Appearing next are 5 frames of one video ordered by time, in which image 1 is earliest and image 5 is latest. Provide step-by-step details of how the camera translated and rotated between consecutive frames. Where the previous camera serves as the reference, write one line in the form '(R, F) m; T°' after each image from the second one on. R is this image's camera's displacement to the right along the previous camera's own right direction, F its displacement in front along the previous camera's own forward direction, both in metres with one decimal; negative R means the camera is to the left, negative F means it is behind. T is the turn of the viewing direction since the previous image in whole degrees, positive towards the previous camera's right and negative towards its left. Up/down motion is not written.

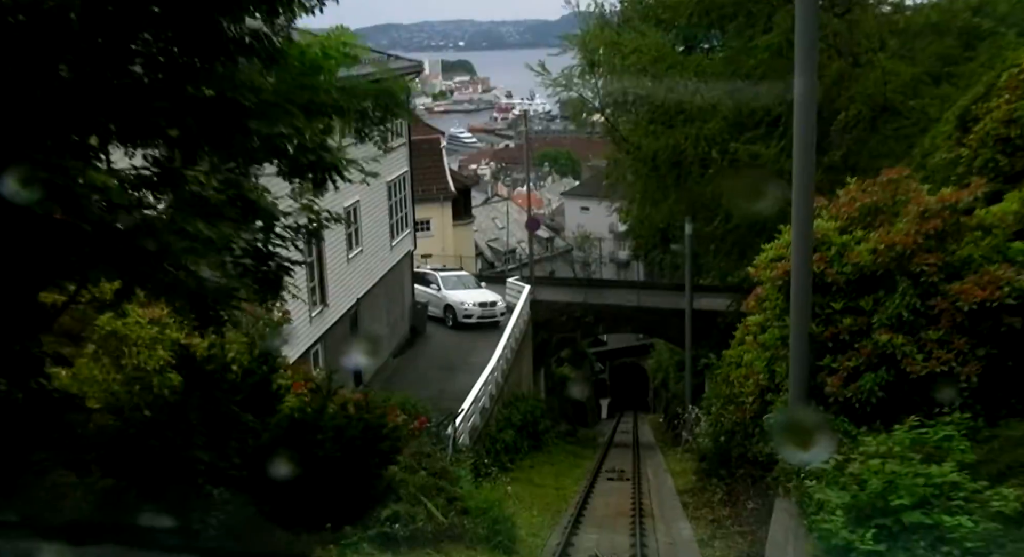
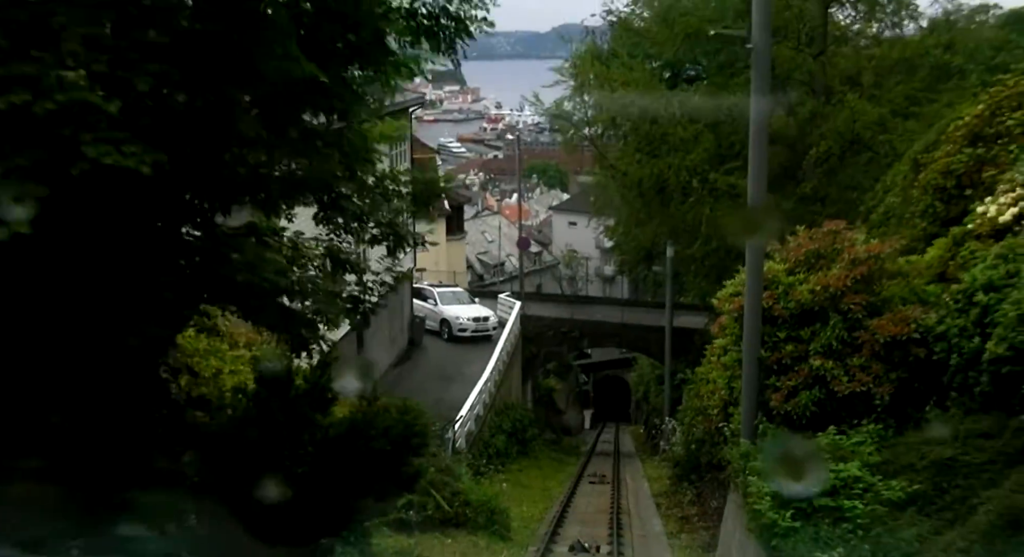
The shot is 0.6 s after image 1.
(-0.2, -1.9) m; +1°
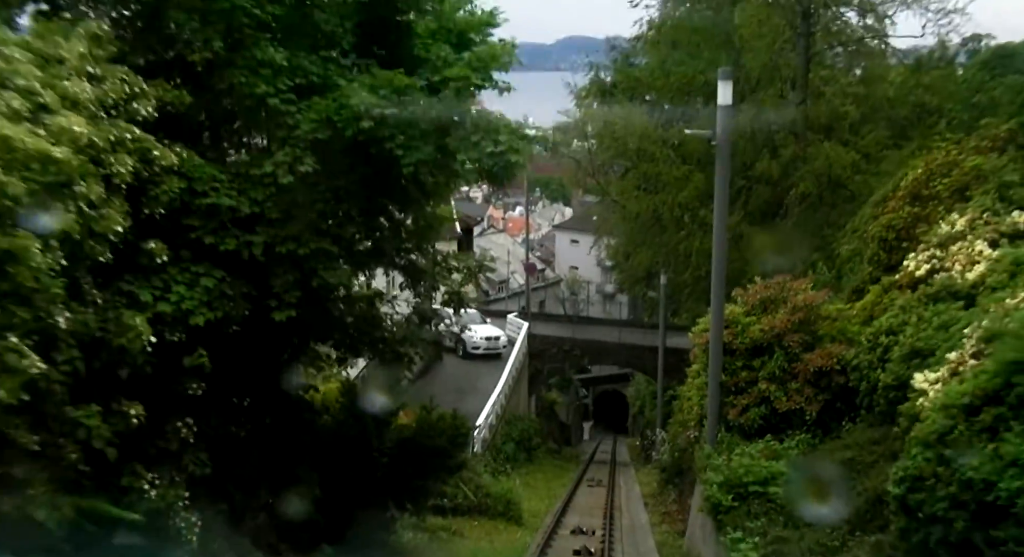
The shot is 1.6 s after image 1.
(-0.2, -3.2) m; 0°
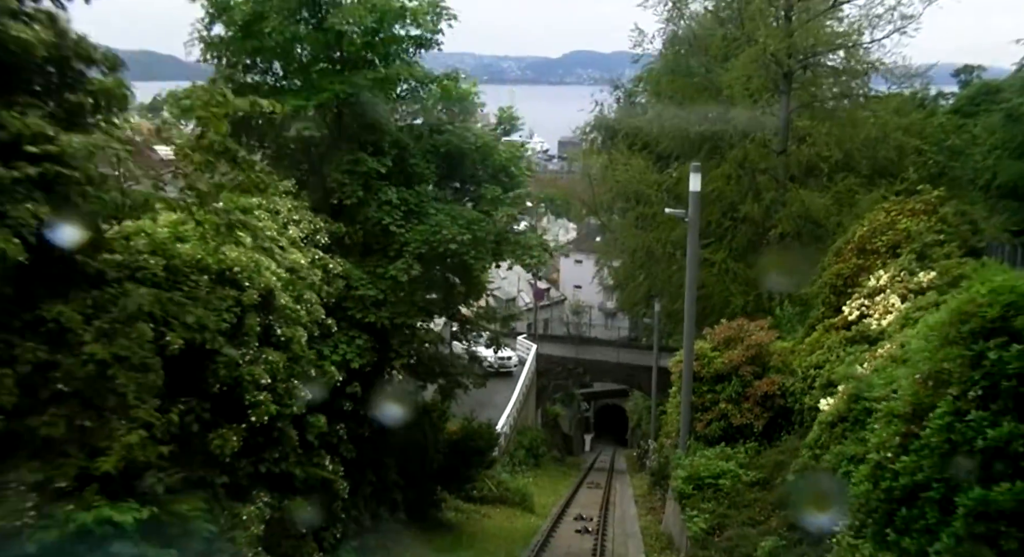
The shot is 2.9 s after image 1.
(-0.3, -4.1) m; 0°
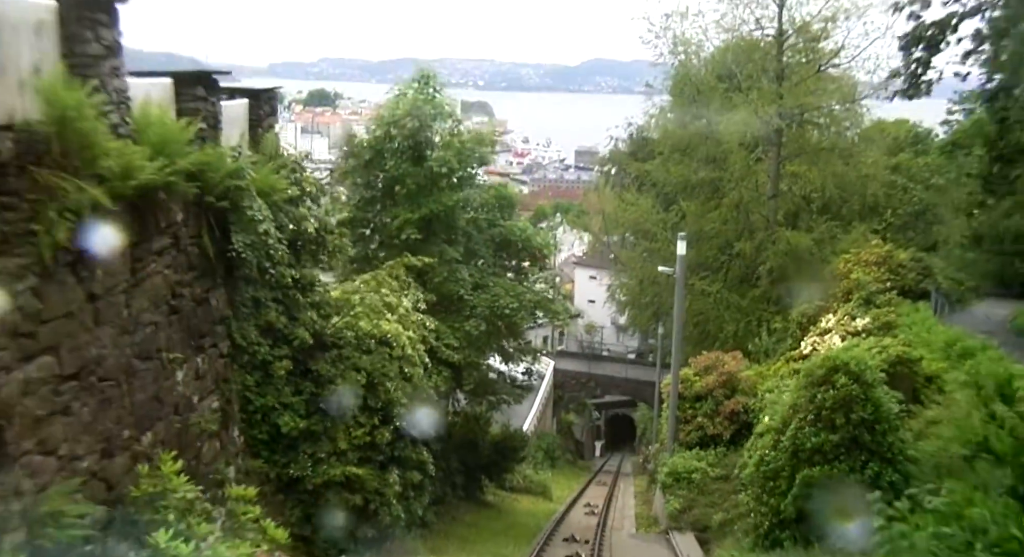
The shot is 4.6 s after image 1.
(-0.3, -5.3) m; -1°
